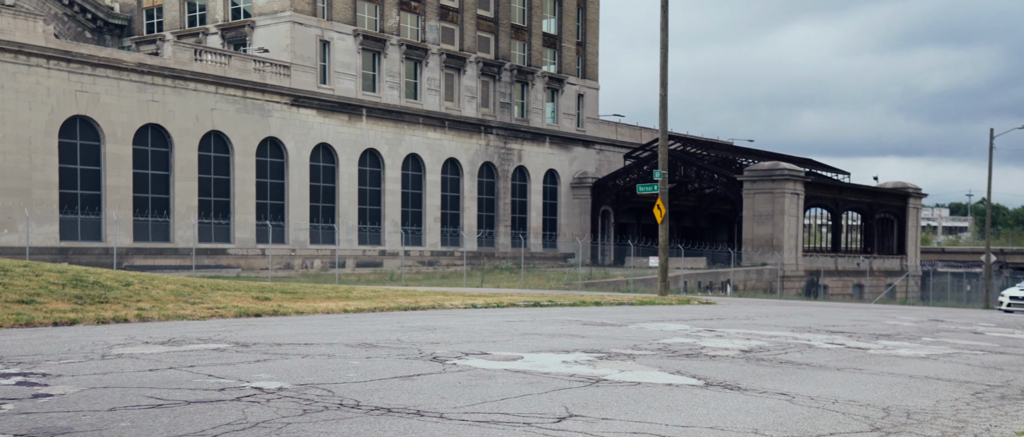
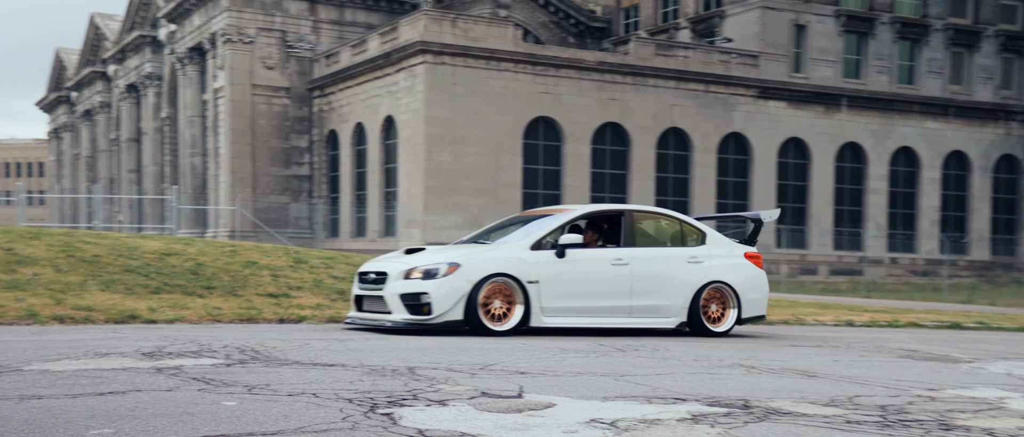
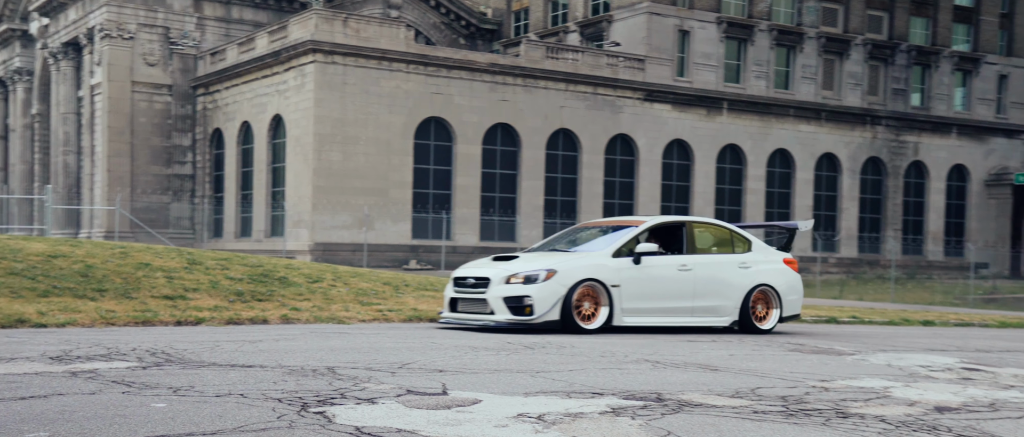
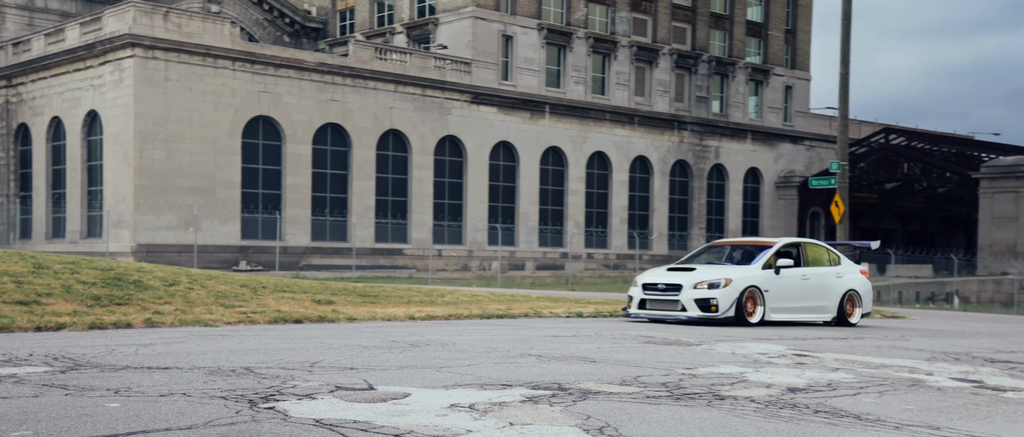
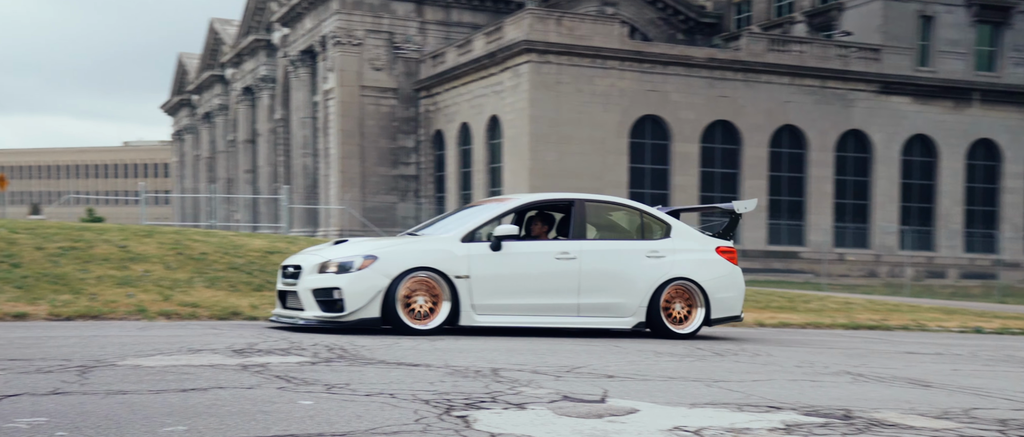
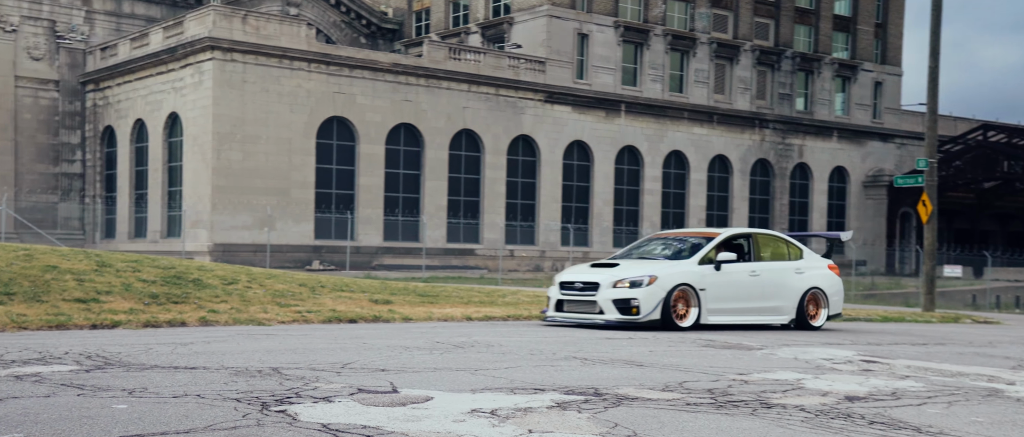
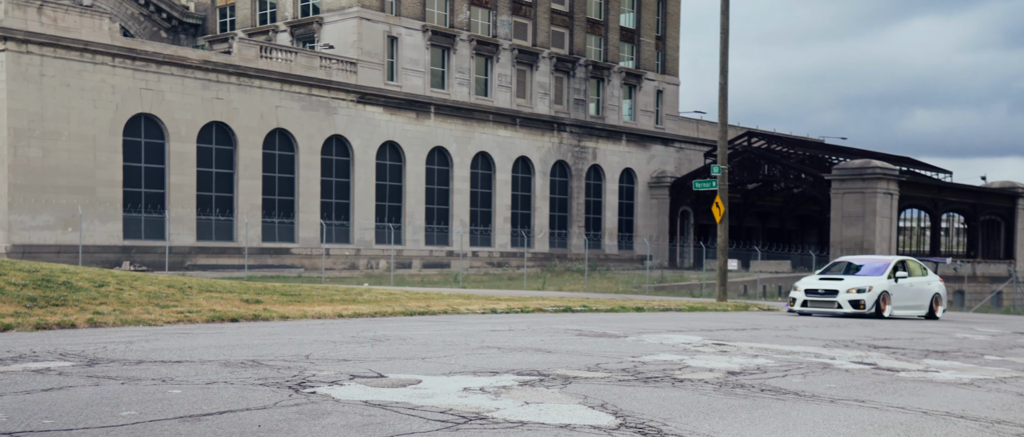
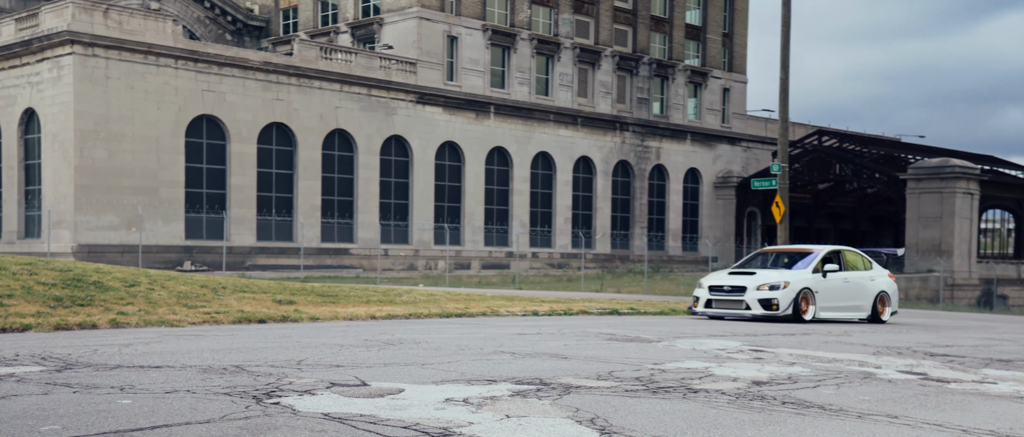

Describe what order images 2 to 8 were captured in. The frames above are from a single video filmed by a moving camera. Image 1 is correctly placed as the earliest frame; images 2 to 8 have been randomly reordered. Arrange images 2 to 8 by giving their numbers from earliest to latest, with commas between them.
7, 8, 4, 6, 3, 2, 5
